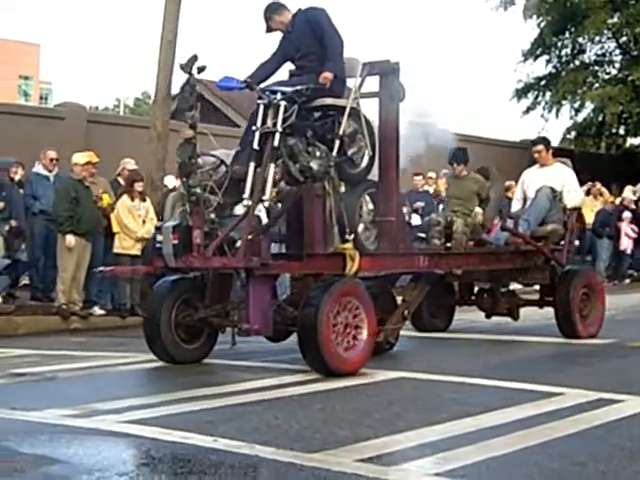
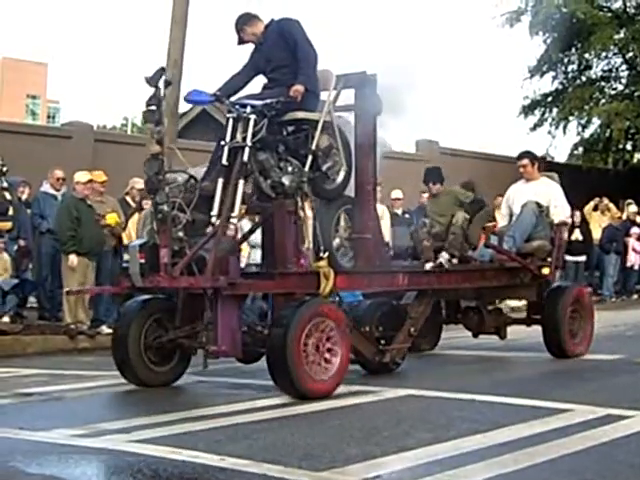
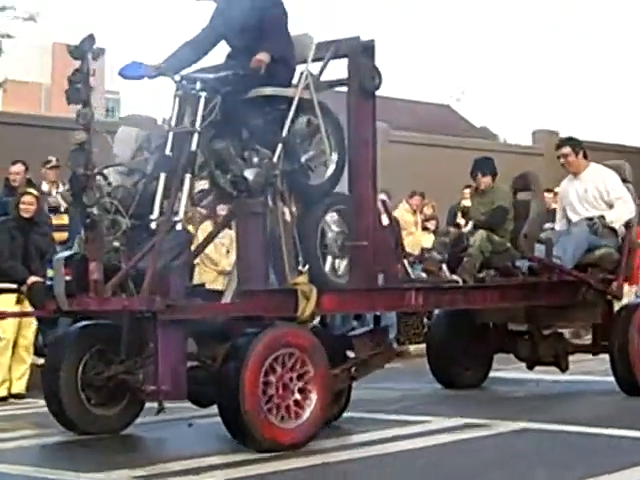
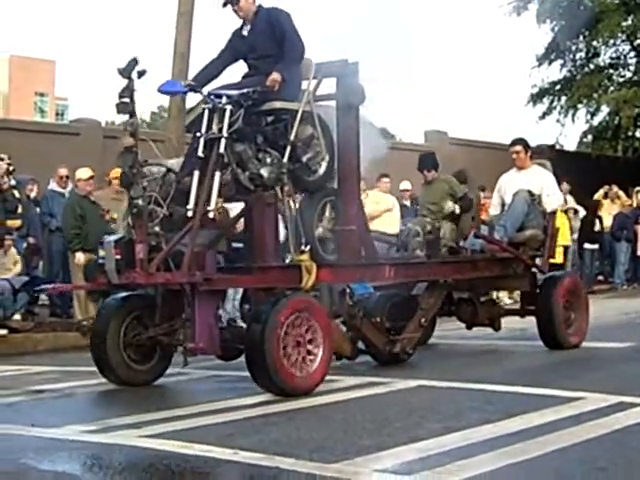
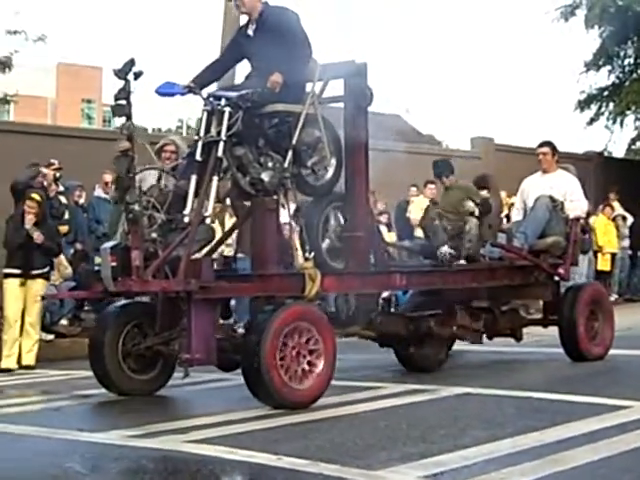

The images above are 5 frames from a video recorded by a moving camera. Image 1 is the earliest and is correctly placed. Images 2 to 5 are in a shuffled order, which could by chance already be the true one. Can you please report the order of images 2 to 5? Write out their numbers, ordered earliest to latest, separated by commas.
2, 4, 5, 3
